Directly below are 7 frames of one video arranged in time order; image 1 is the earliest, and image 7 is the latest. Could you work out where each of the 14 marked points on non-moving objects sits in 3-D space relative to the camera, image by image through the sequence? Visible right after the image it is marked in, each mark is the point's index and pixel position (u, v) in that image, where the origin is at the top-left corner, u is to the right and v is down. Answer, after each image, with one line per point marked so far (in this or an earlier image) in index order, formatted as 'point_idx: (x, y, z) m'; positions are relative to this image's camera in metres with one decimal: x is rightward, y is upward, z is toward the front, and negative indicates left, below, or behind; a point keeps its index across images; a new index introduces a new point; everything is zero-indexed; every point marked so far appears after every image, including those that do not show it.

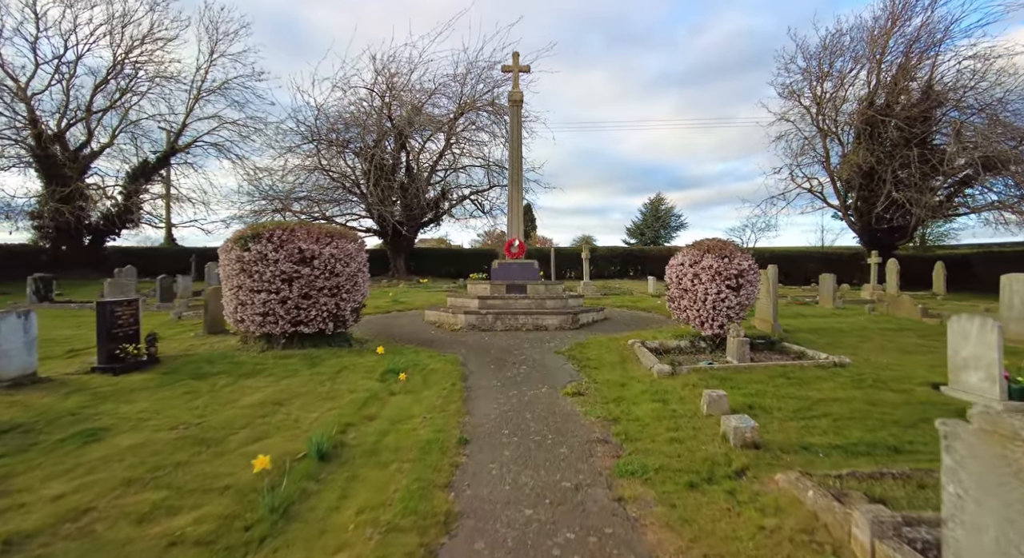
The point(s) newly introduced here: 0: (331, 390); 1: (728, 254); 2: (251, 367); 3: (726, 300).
0: (-2.1, -1.3, +7.2) m
1: (+3.4, +0.4, +9.5) m
2: (-3.6, -1.2, +8.4) m
3: (+3.3, -0.3, +9.4) m
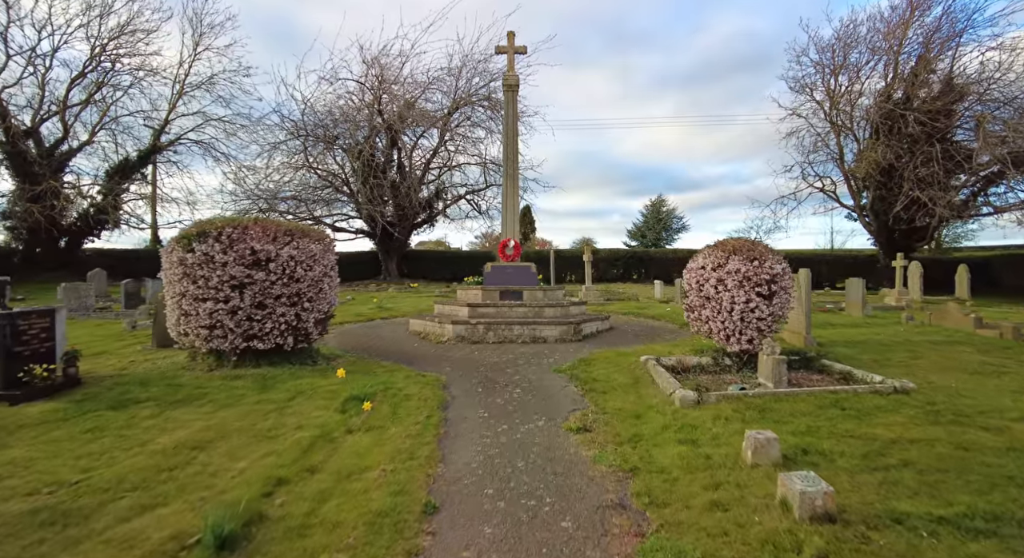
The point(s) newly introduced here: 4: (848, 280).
0: (-2.2, -1.4, +5.7) m
1: (+3.3, +0.3, +8.1) m
2: (-3.7, -1.3, +6.9) m
3: (+3.2, -0.4, +8.0) m
4: (+7.4, 0.0, +13.3) m
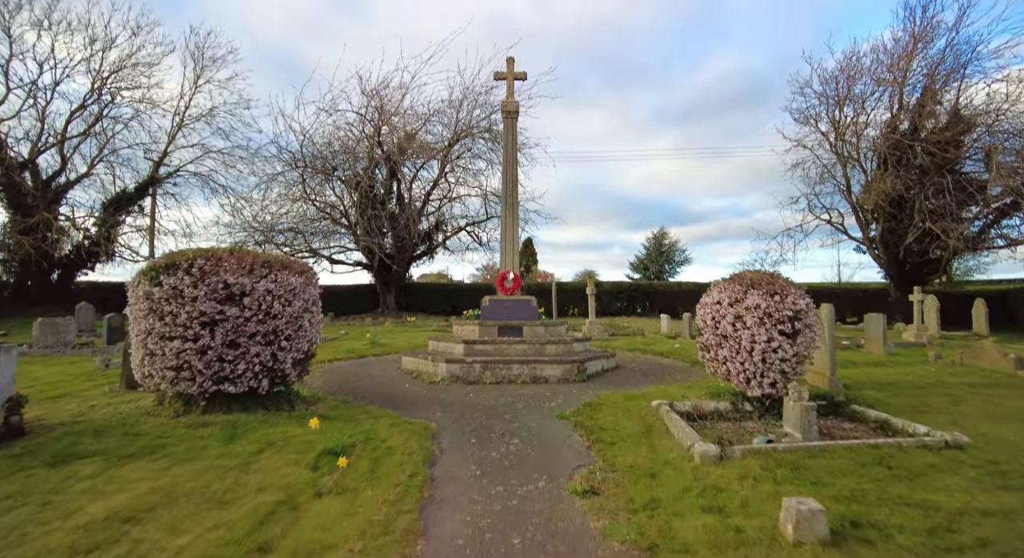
0: (-2.3, -1.7, +5.0) m
1: (+3.3, -0.2, +7.4) m
2: (-3.7, -1.7, +6.2) m
3: (+3.2, -0.8, +7.2) m
4: (+7.4, -0.7, +12.5) m
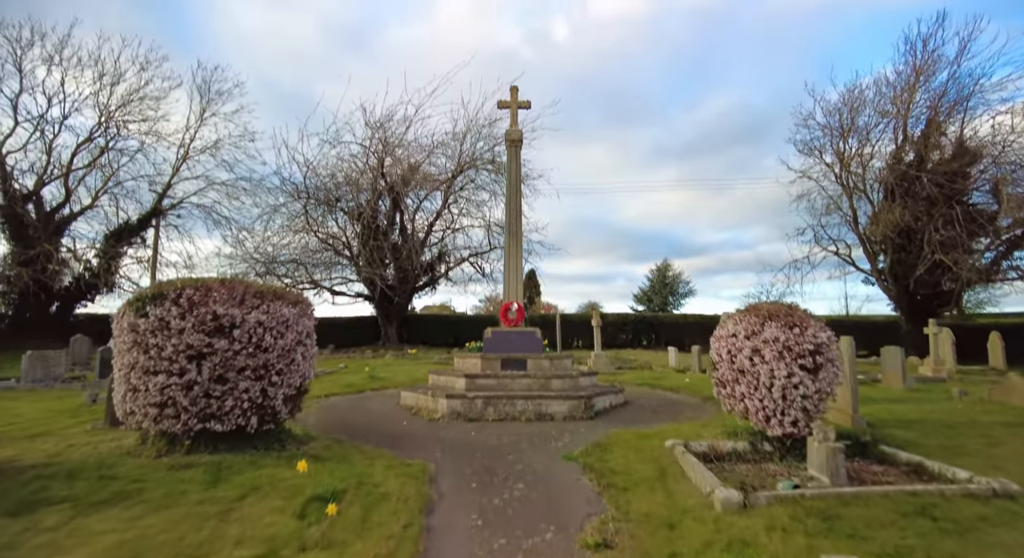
0: (-2.3, -1.9, +4.5) m
1: (+3.3, -0.5, +7.0) m
2: (-3.7, -2.0, +5.7) m
3: (+3.2, -1.2, +6.8) m
4: (+7.4, -1.4, +12.1) m
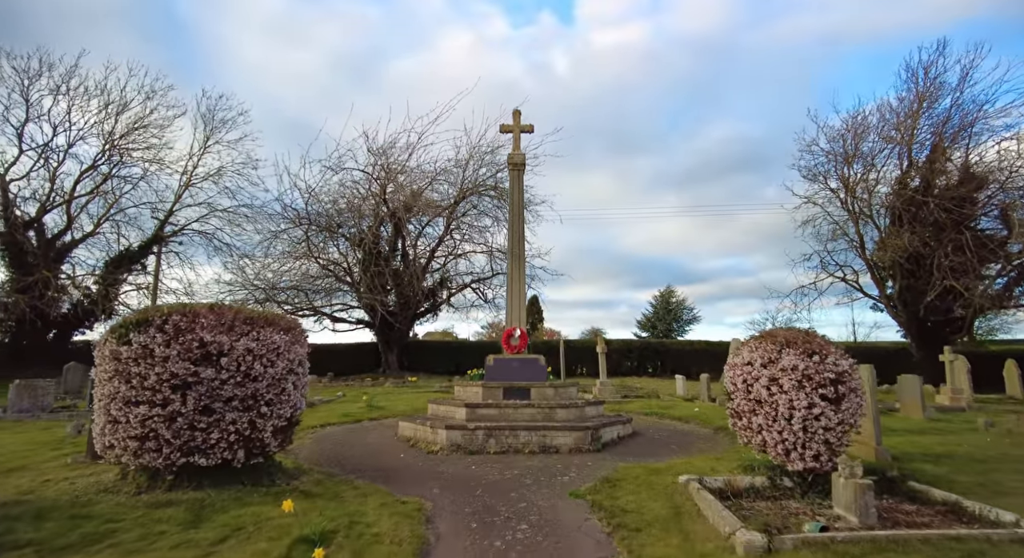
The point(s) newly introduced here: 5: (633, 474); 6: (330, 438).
0: (-2.2, -2.1, +4.1) m
1: (+3.3, -0.8, +6.6) m
2: (-3.7, -2.2, +5.3) m
3: (+3.2, -1.5, +6.4) m
4: (+7.5, -1.9, +11.6) m
5: (+1.5, -2.3, +7.3) m
6: (-3.2, -2.8, +10.5) m
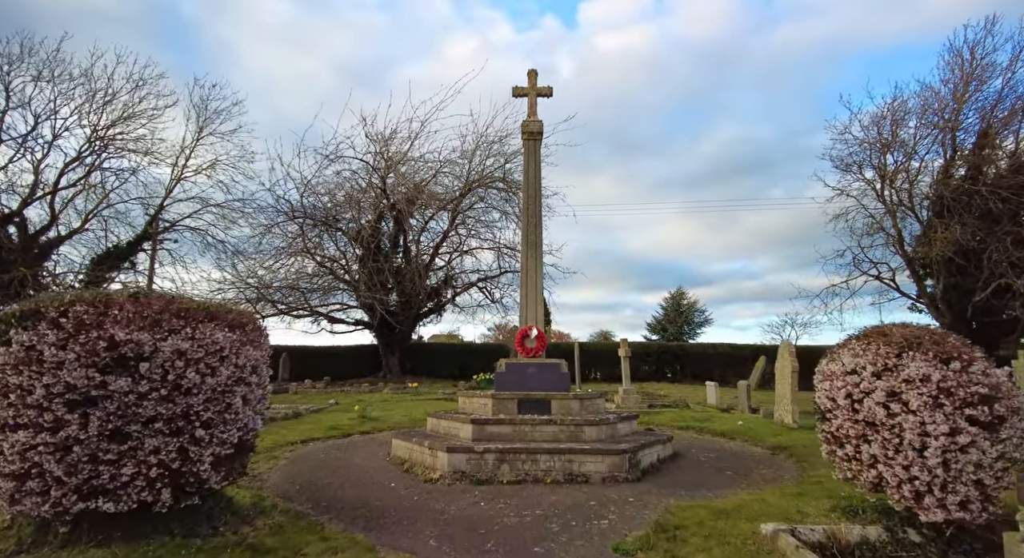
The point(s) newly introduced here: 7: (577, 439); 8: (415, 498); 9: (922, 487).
0: (-2.1, -1.9, +2.3) m
1: (+3.5, -0.6, +4.8) m
2: (-3.5, -2.0, +3.6) m
3: (+3.4, -1.3, +4.5) m
4: (+7.7, -1.7, +9.7) m
5: (+1.7, -2.2, +5.5) m
6: (-2.9, -2.6, +8.8) m
7: (+0.8, -2.1, +7.8) m
8: (-1.1, -2.4, +6.6) m
9: (+3.2, -1.6, +4.6) m
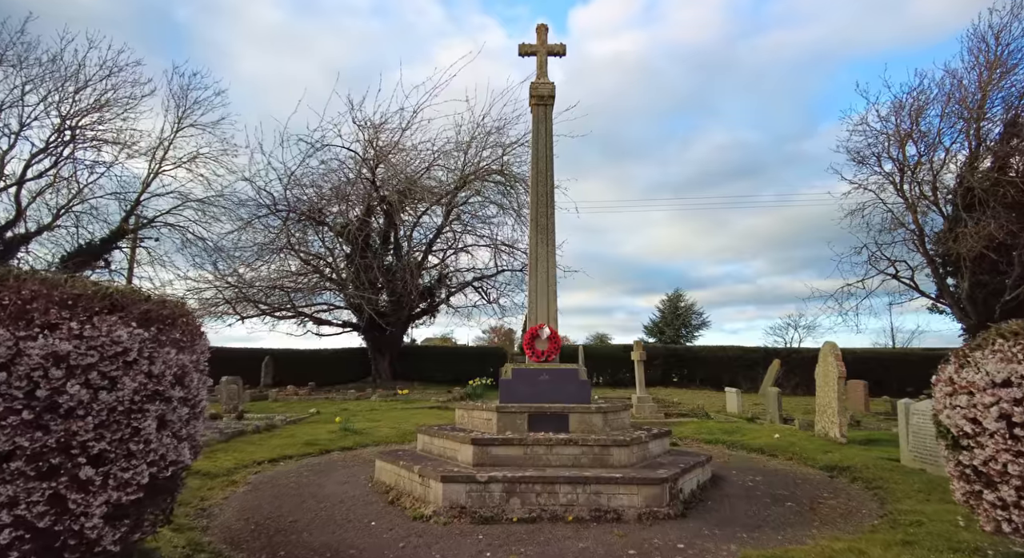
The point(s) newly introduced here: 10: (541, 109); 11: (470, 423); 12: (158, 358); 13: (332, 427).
0: (-1.9, -1.7, +0.8) m
1: (+3.7, -0.4, +3.3) m
2: (-3.3, -1.8, +2.0) m
3: (+3.6, -1.1, +3.1) m
4: (+7.8, -1.6, +8.3) m
5: (+1.8, -2.0, +4.0) m
6: (-2.8, -2.5, +7.2) m
7: (+0.9, -1.9, +6.3) m
8: (-0.9, -2.2, +5.1) m
9: (+3.3, -1.4, +3.2) m
10: (+0.5, +2.4, +8.4) m
11: (-0.5, -1.8, +7.4) m
12: (-2.3, -0.5, +3.9) m
13: (-3.4, -2.8, +11.6) m
